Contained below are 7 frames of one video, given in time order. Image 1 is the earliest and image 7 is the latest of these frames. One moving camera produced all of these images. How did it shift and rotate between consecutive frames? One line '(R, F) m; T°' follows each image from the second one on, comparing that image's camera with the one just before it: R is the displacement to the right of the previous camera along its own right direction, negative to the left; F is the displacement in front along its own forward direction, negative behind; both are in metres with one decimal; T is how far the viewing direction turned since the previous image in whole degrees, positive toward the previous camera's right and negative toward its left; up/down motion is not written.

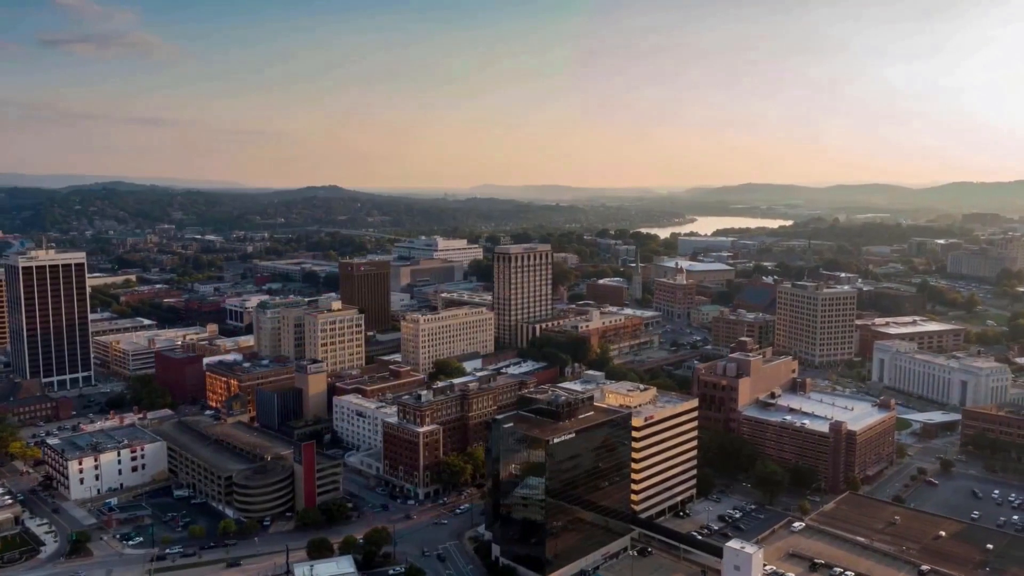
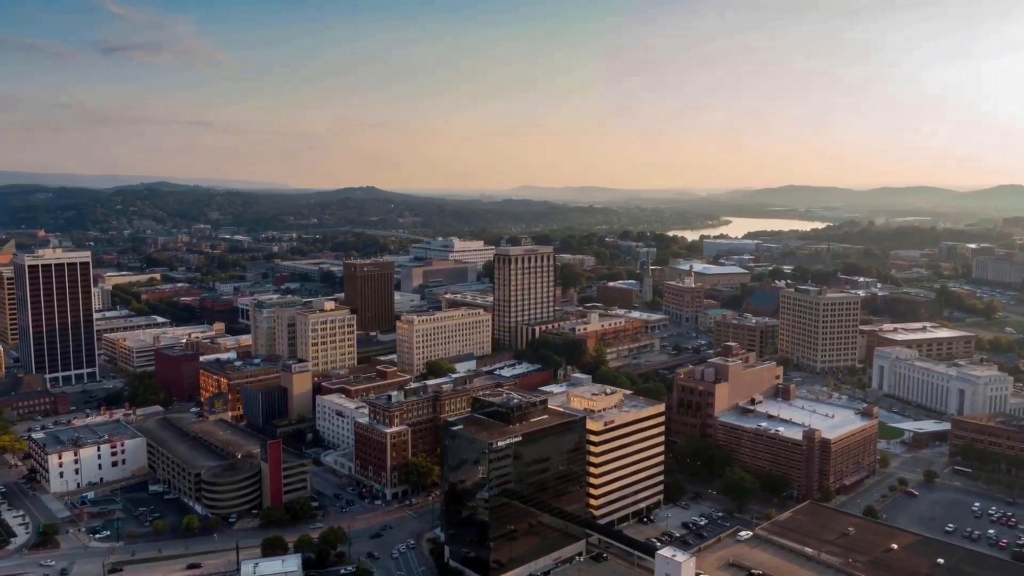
(+3.3, +0.1) m; -3°
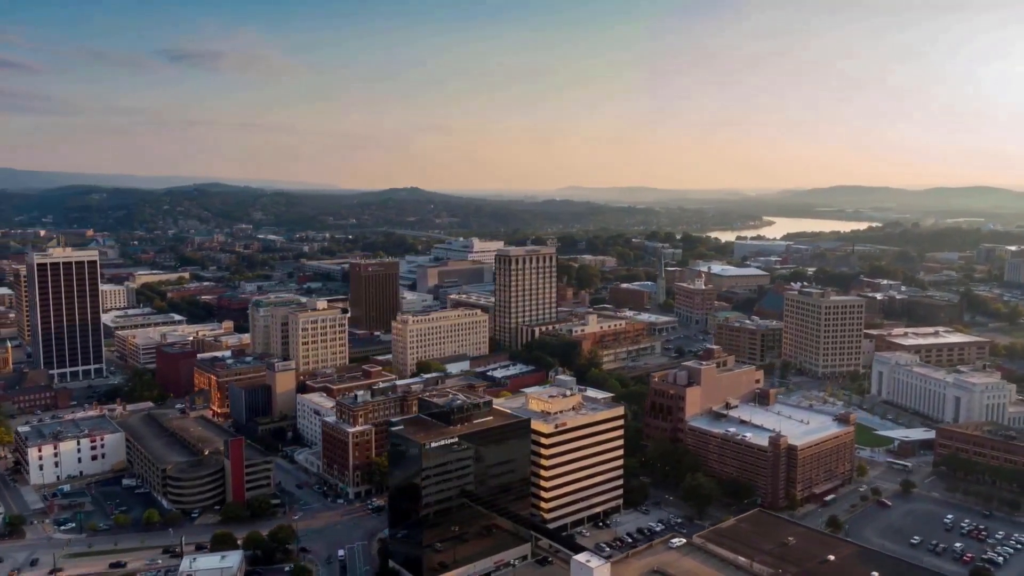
(+4.0, +0.2) m; -3°
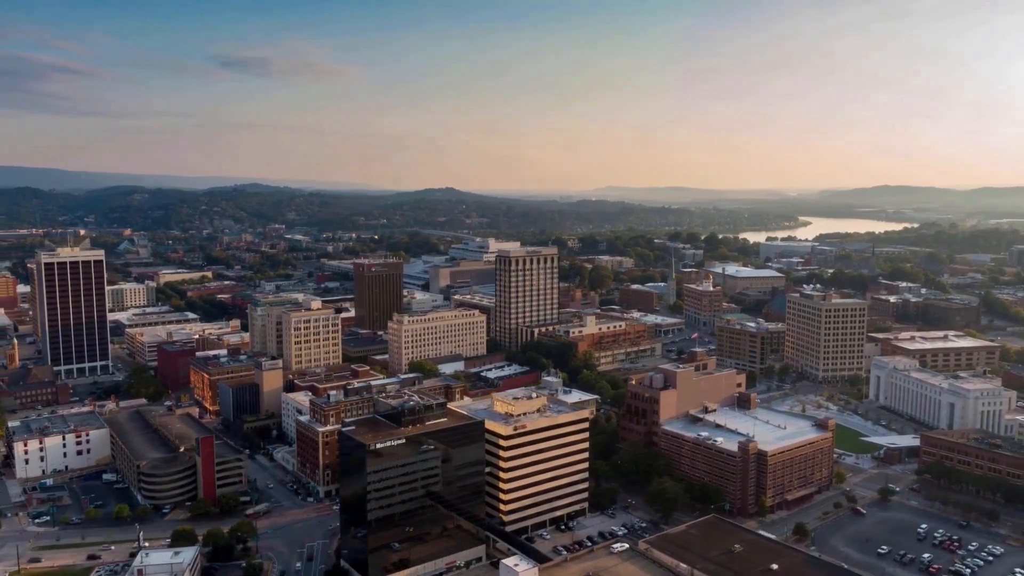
(+3.2, +0.2) m; -3°
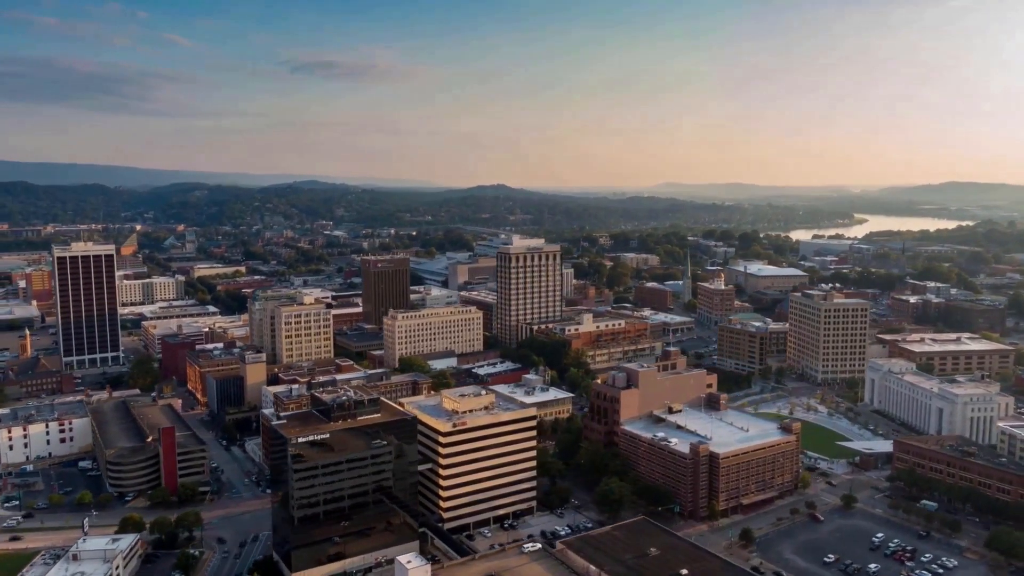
(+4.7, +0.3) m; -4°
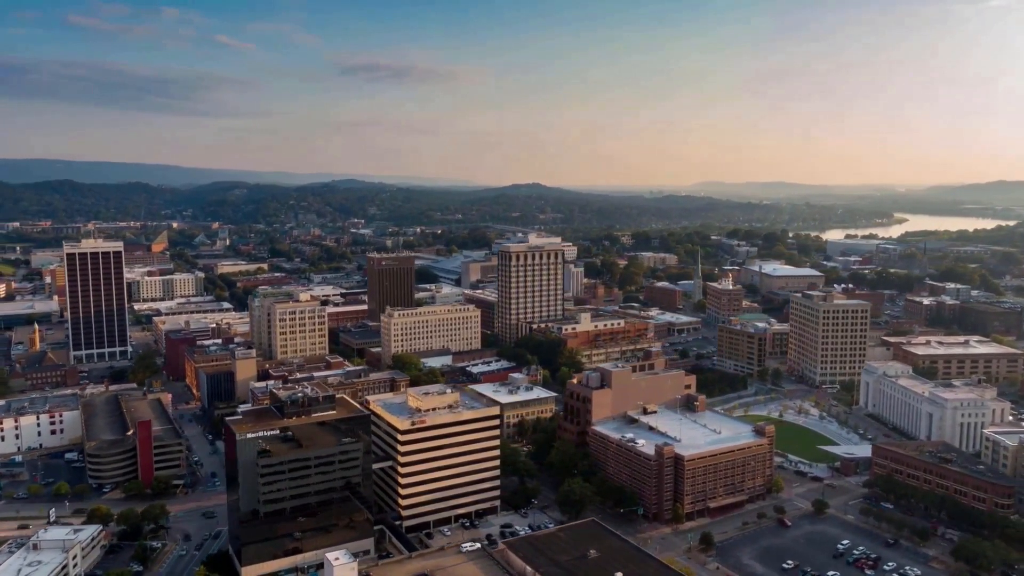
(+3.2, +0.2) m; -3°
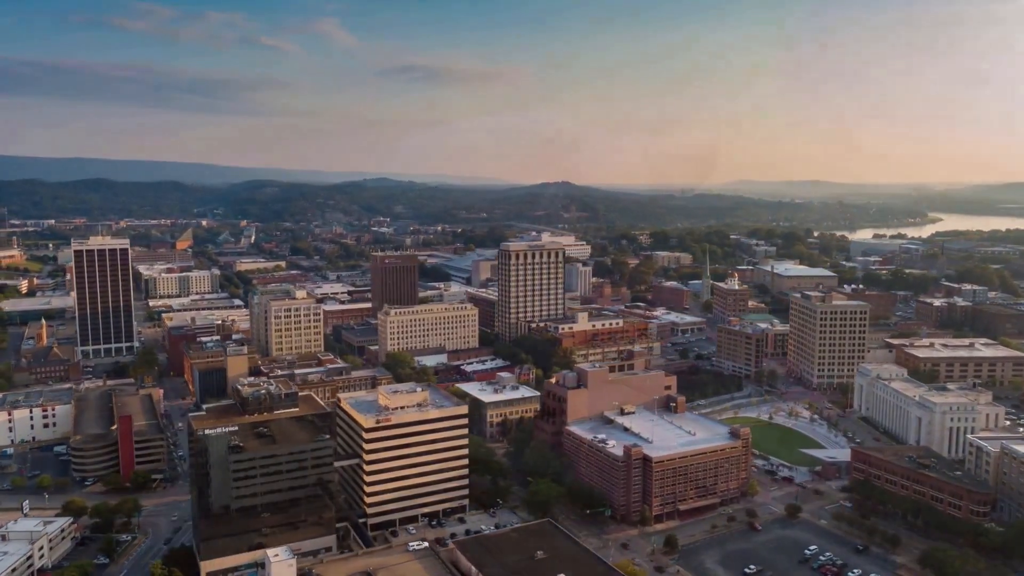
(+2.7, +0.2) m; -2°
